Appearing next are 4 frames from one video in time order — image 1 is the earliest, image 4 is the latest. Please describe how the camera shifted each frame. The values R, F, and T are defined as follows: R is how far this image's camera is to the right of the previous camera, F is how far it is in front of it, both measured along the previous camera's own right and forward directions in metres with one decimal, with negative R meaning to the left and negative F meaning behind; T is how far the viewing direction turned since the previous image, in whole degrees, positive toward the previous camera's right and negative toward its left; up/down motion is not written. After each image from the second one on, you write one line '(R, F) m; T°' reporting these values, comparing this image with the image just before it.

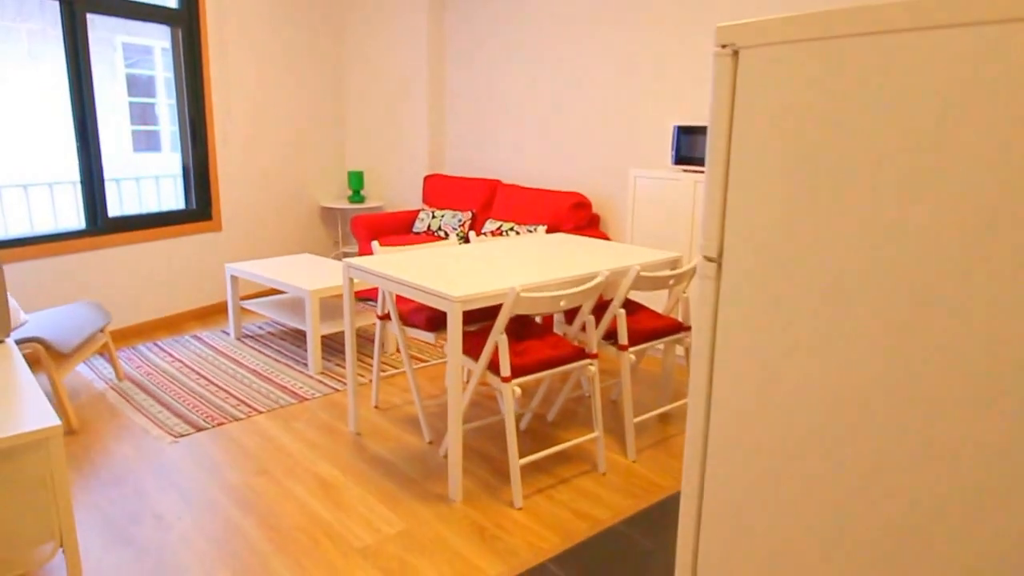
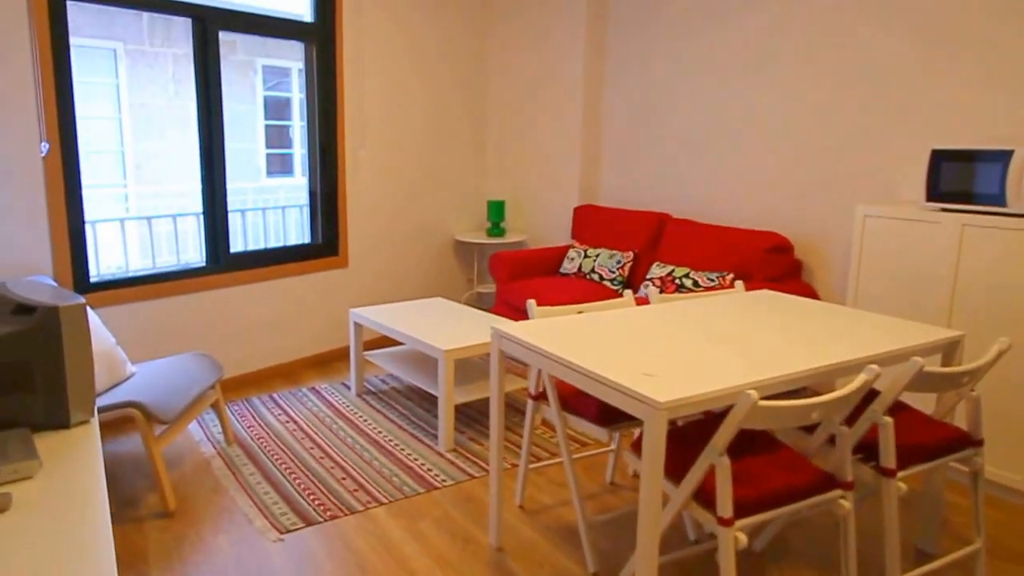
(-0.3, +0.7) m; -11°
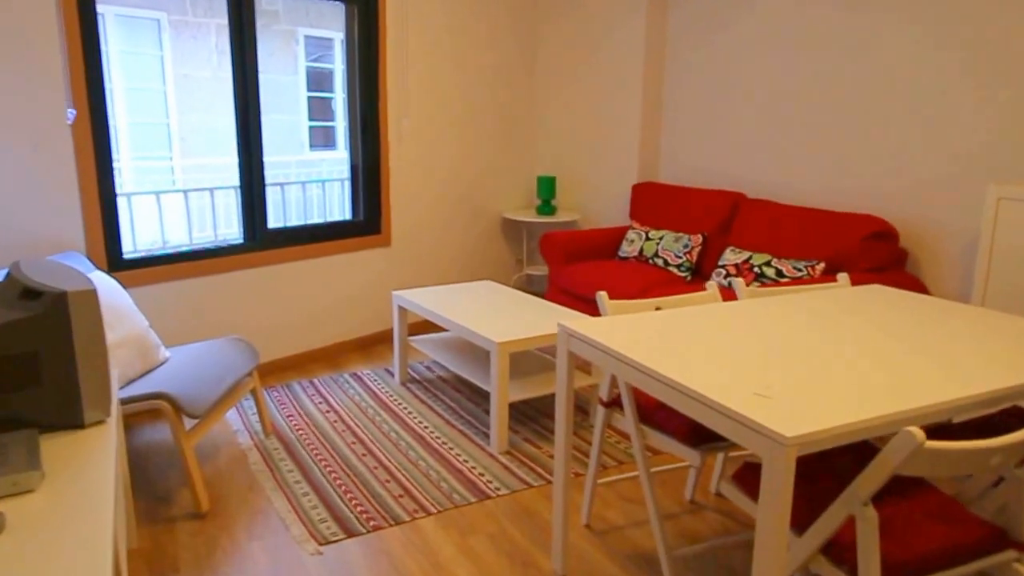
(-0.1, +0.3) m; -3°
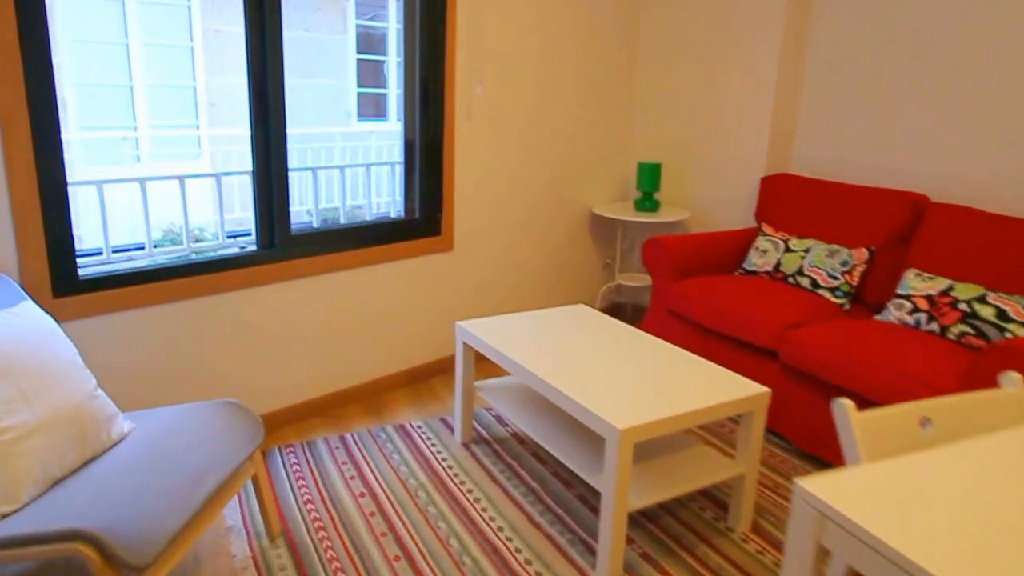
(-0.3, +0.9) m; -4°
